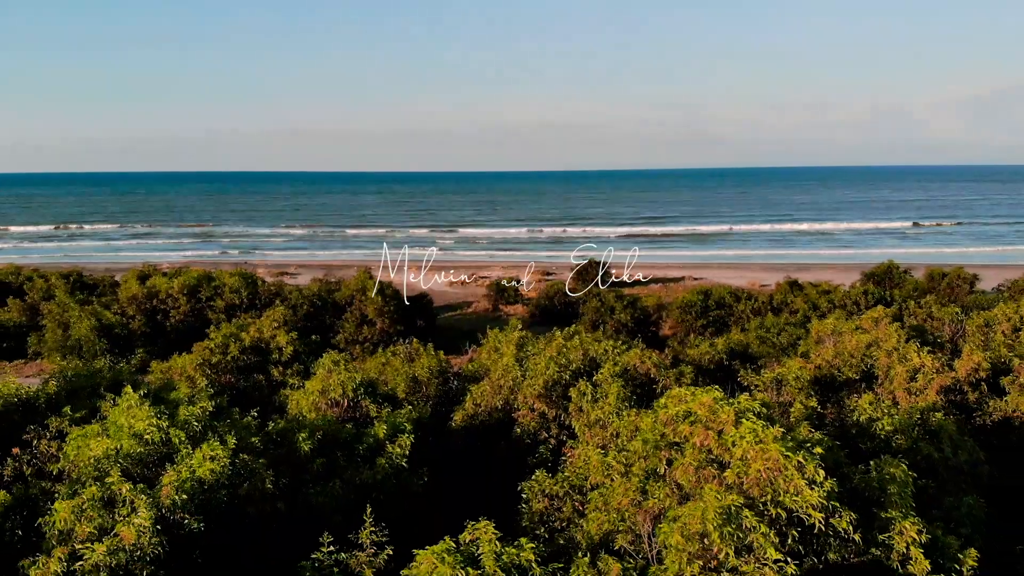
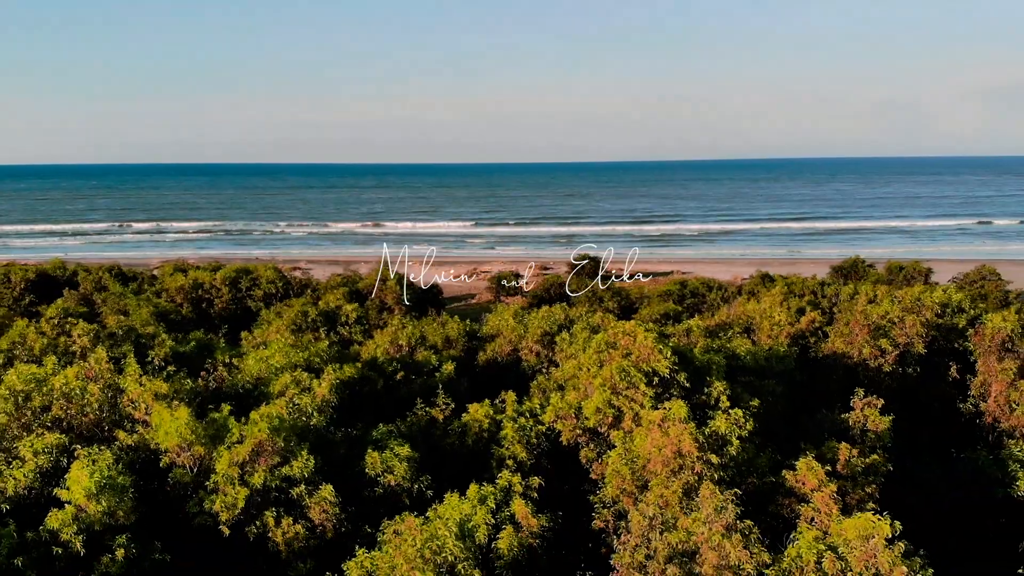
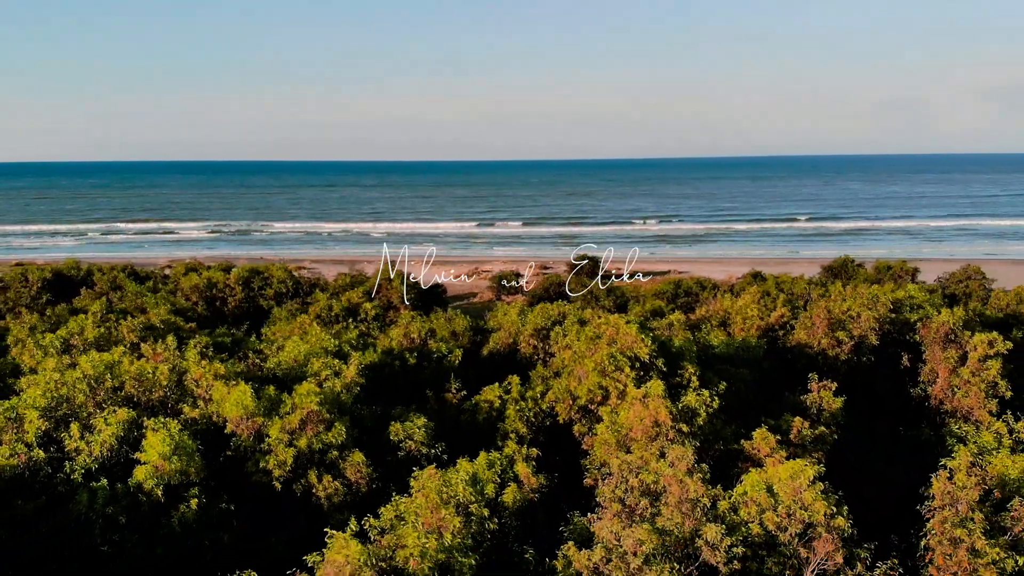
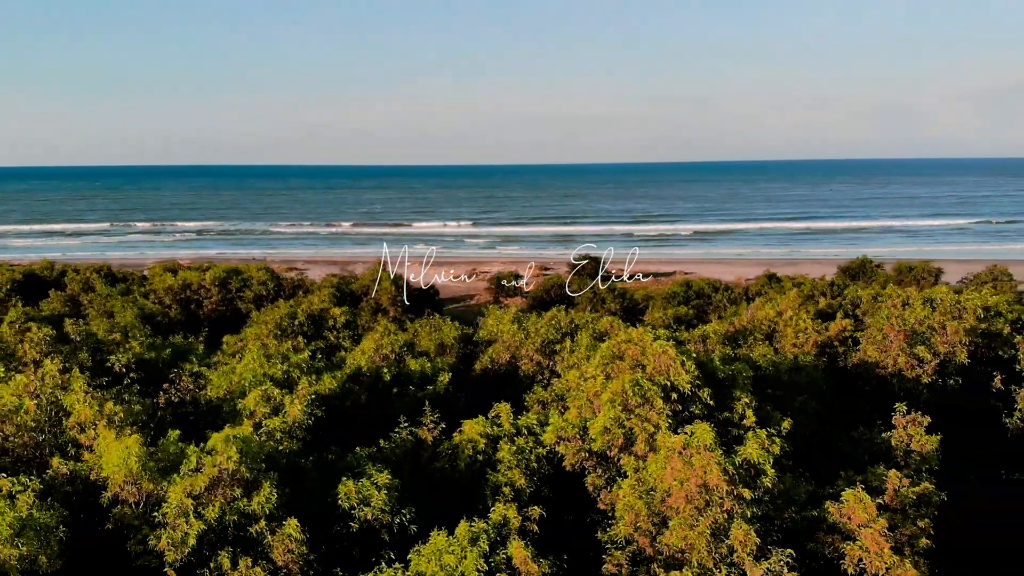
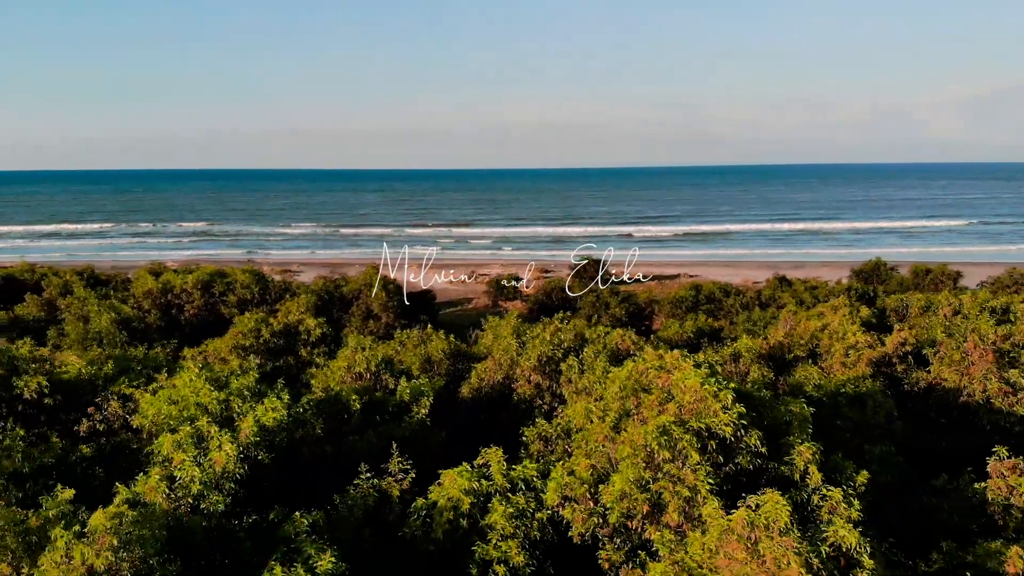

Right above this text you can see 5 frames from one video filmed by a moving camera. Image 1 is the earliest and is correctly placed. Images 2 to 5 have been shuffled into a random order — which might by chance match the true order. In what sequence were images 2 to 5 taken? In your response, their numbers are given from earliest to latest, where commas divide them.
5, 4, 2, 3
